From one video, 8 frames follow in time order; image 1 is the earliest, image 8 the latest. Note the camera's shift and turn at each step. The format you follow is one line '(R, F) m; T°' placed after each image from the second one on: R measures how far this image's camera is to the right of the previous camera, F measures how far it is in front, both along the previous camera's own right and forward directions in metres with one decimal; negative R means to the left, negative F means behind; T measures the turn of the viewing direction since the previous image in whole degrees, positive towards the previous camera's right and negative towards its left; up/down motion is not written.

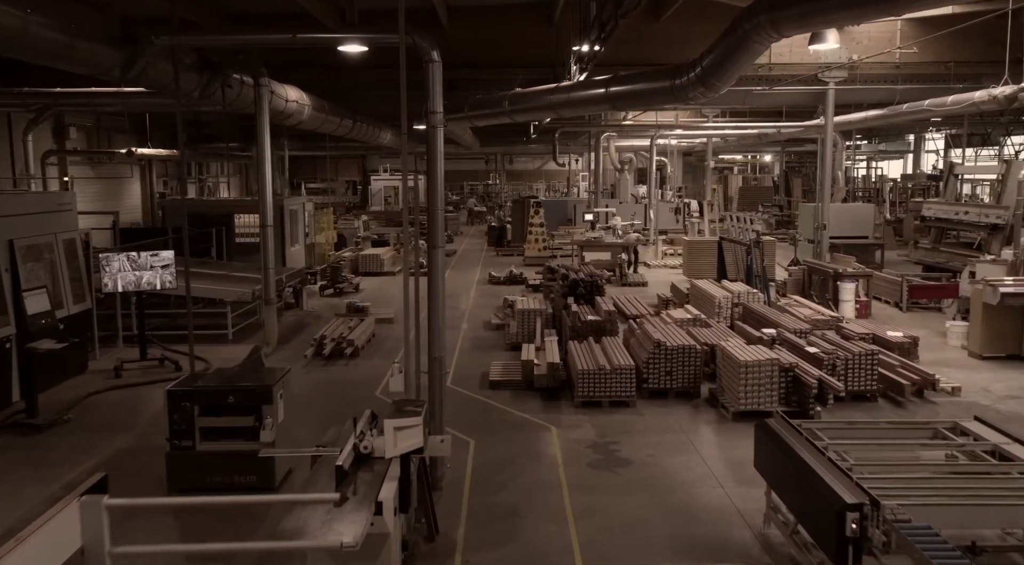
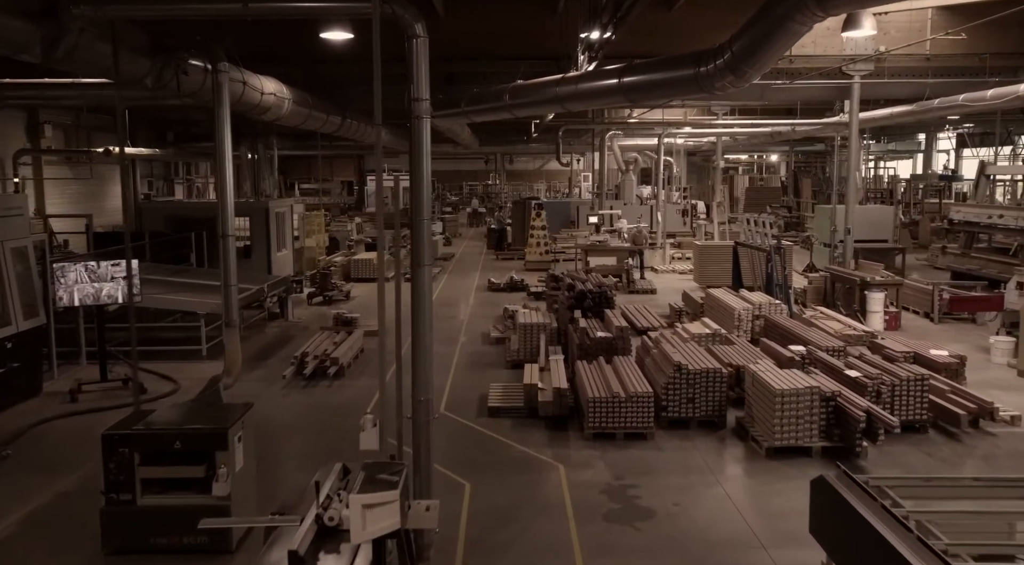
(0.0, +1.0) m; 0°
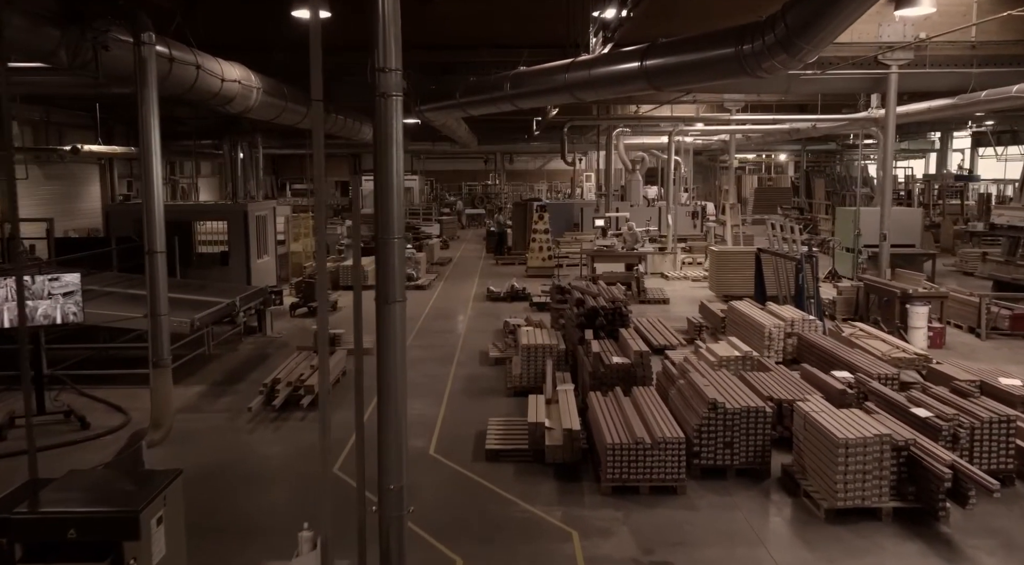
(0.0, +1.3) m; 0°
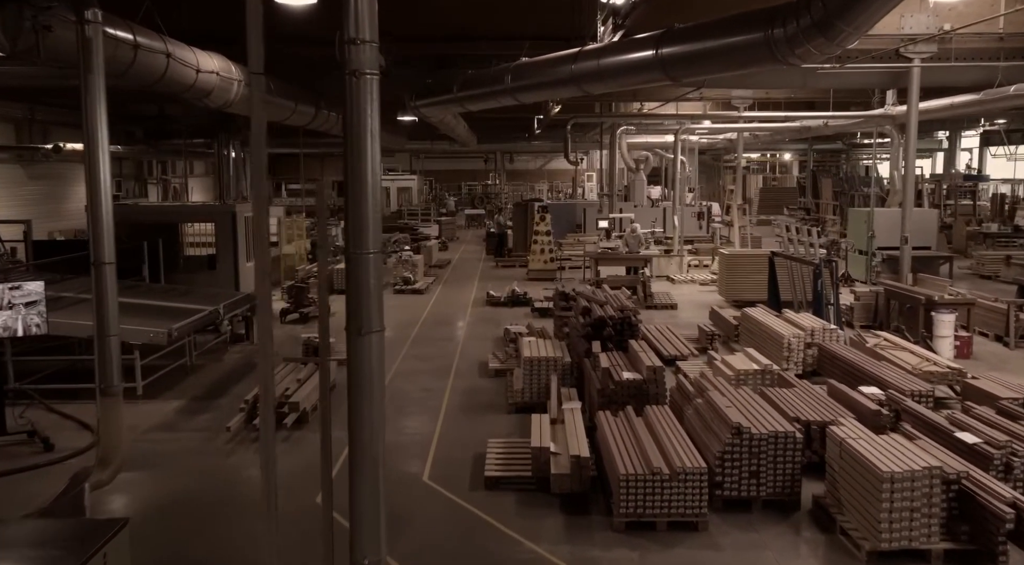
(0.0, +0.6) m; 0°
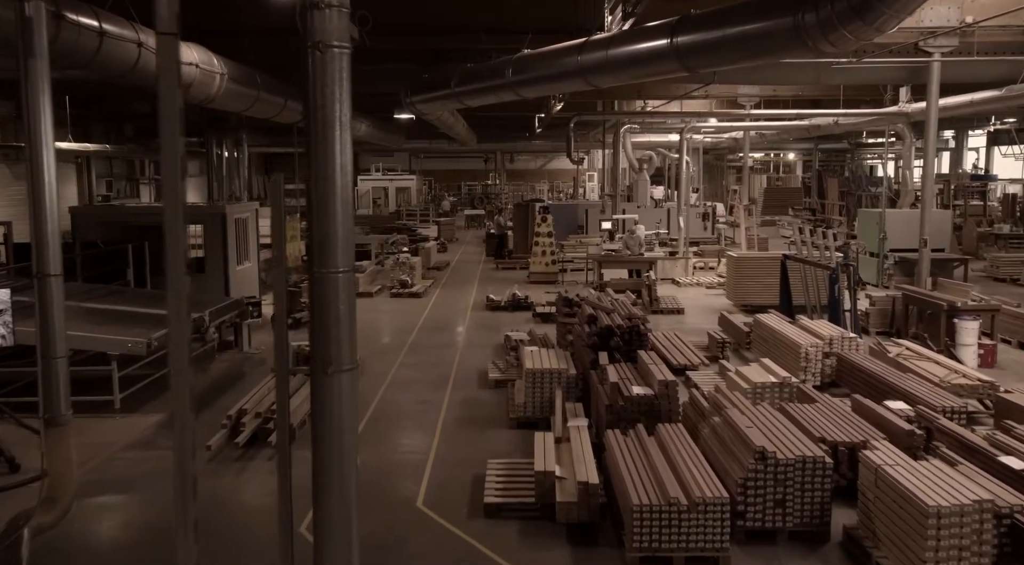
(0.0, +0.5) m; 0°
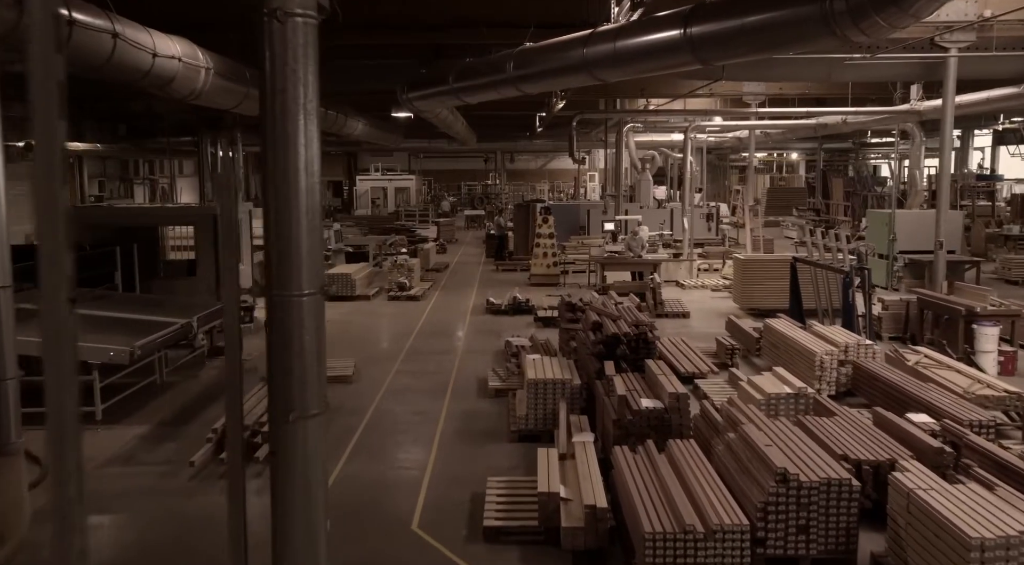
(0.0, +0.4) m; 0°
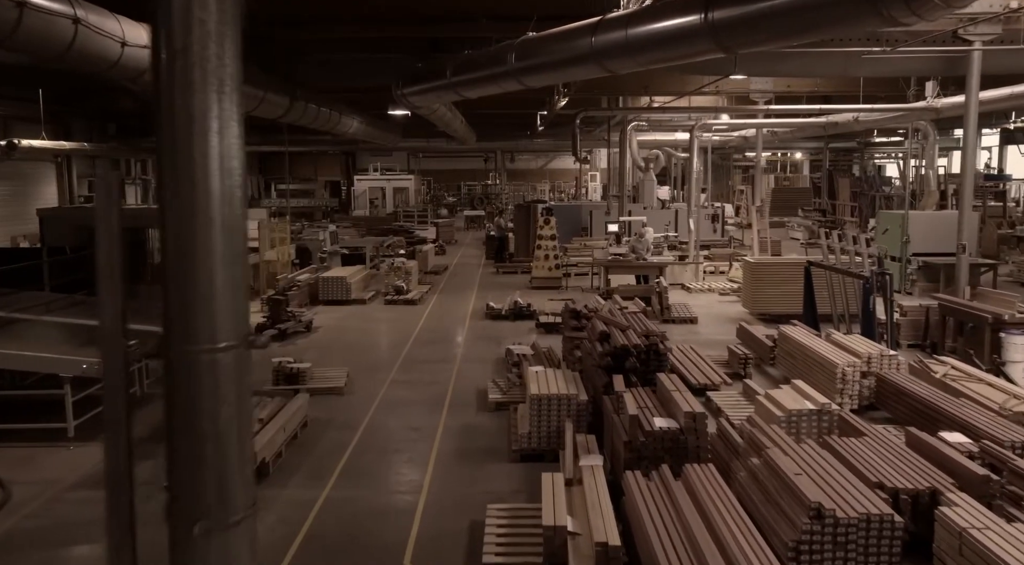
(0.0, +0.5) m; 0°
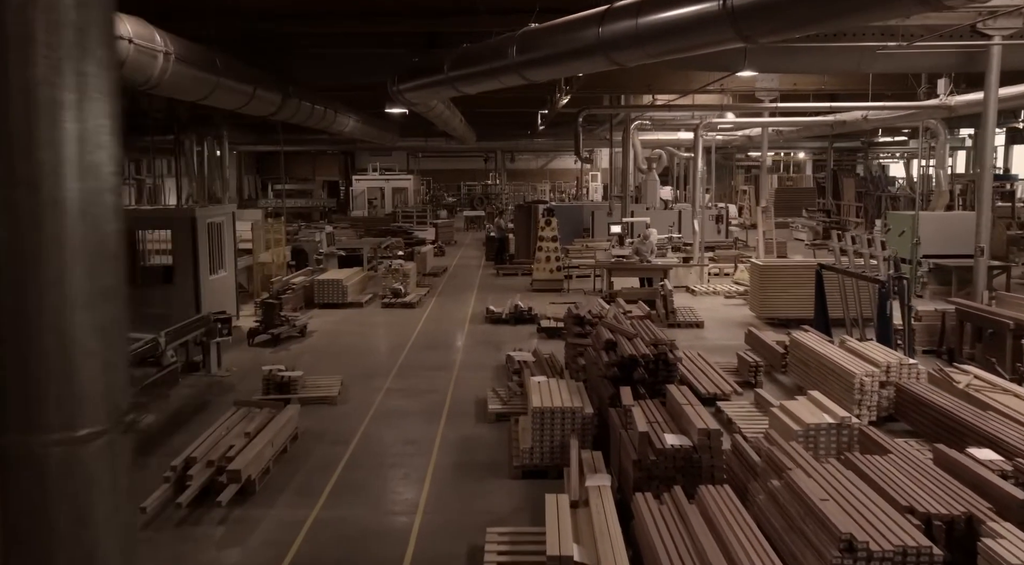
(0.0, +0.4) m; 0°
